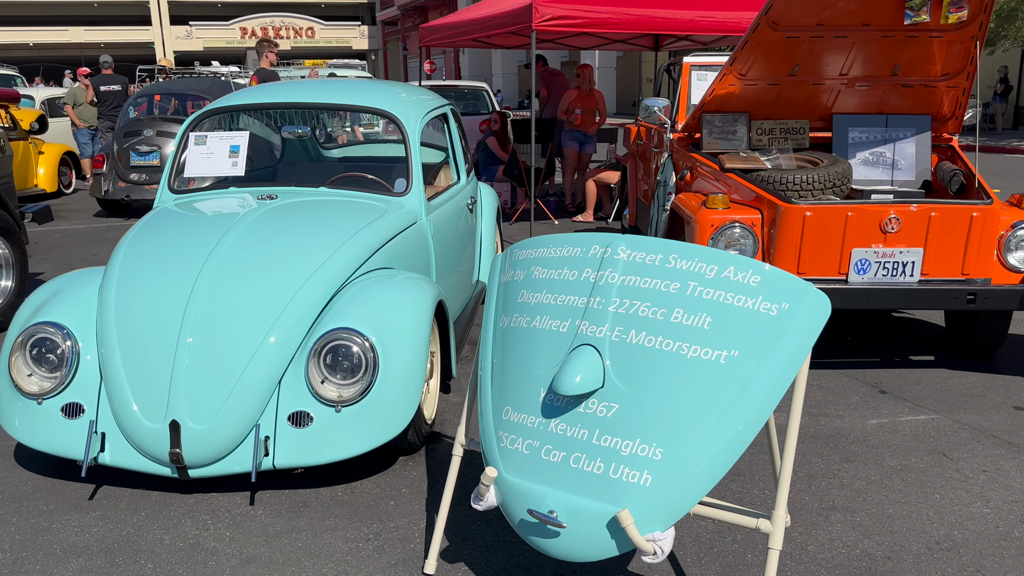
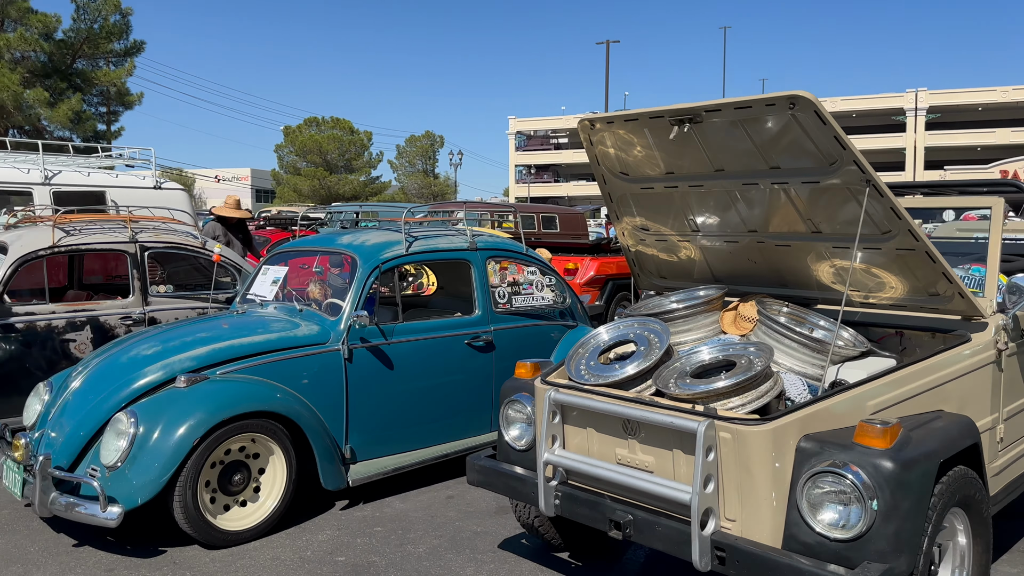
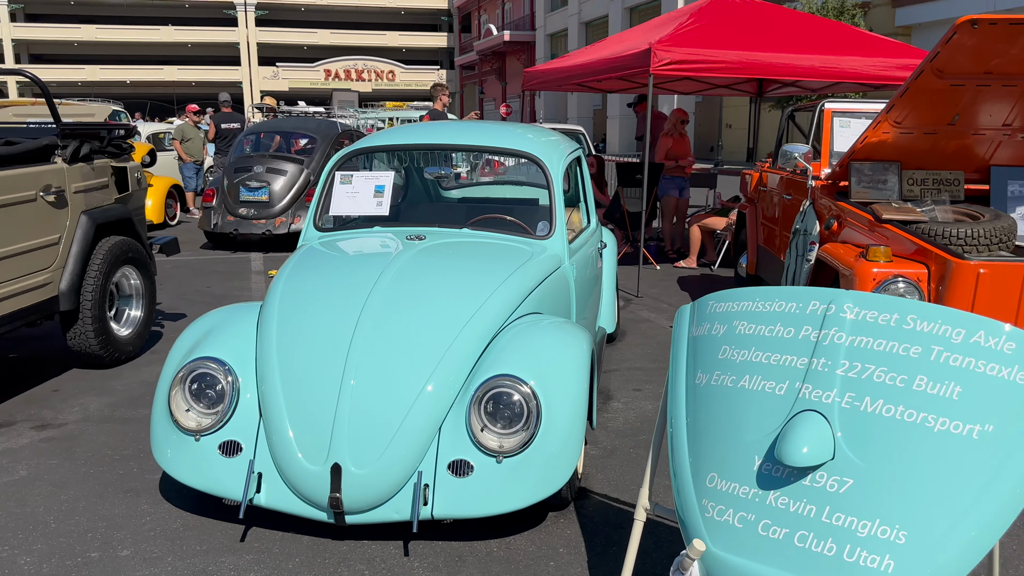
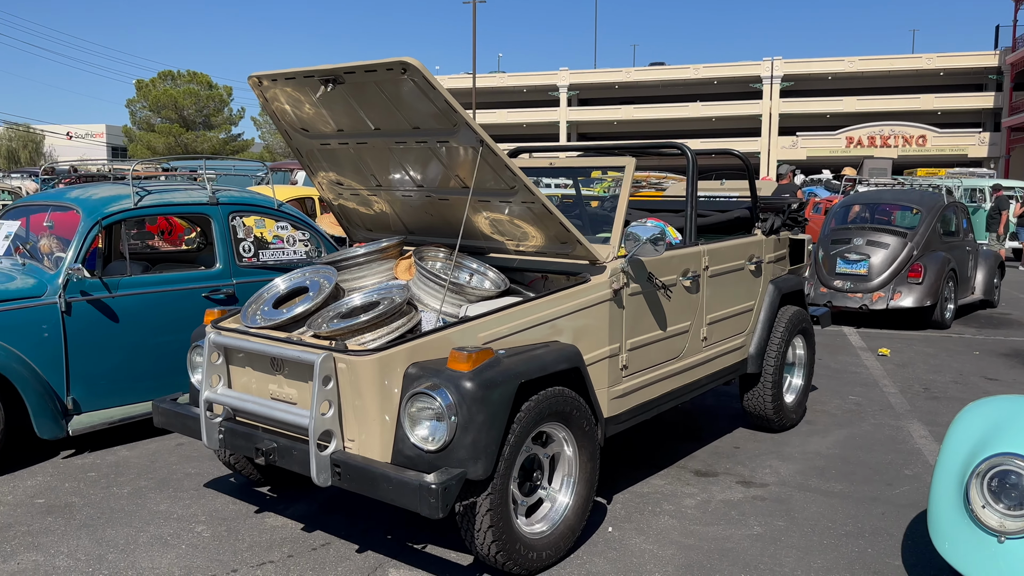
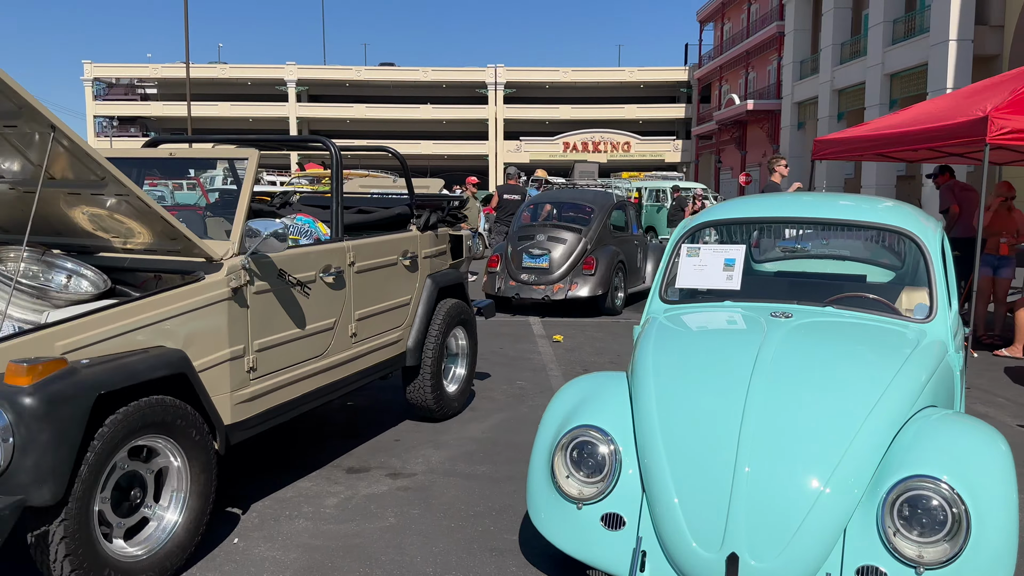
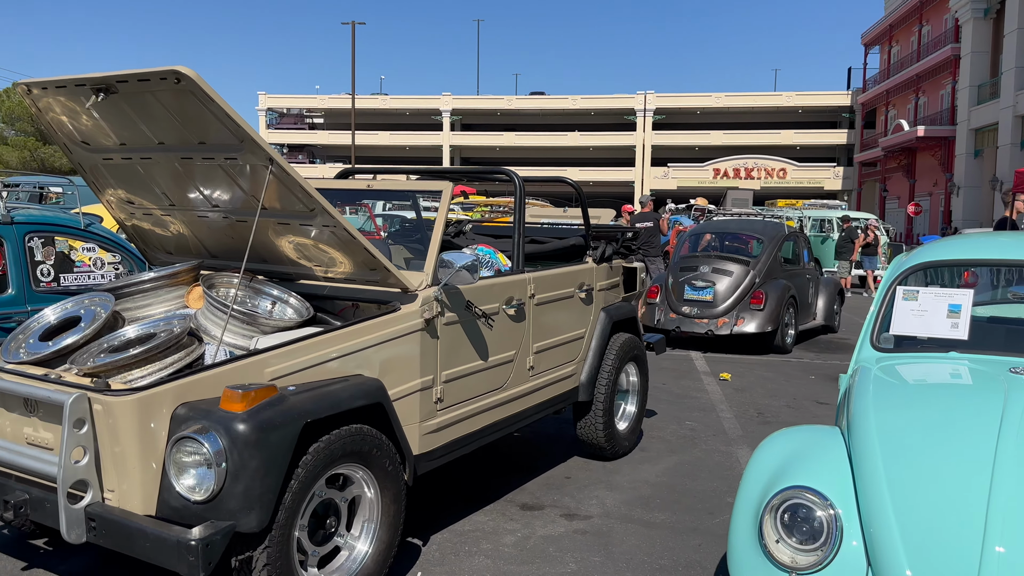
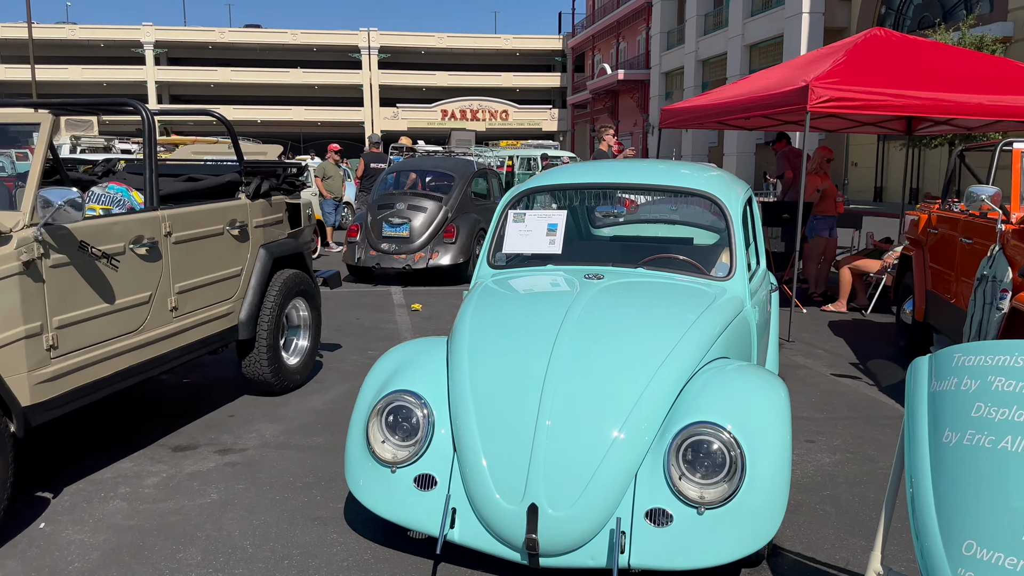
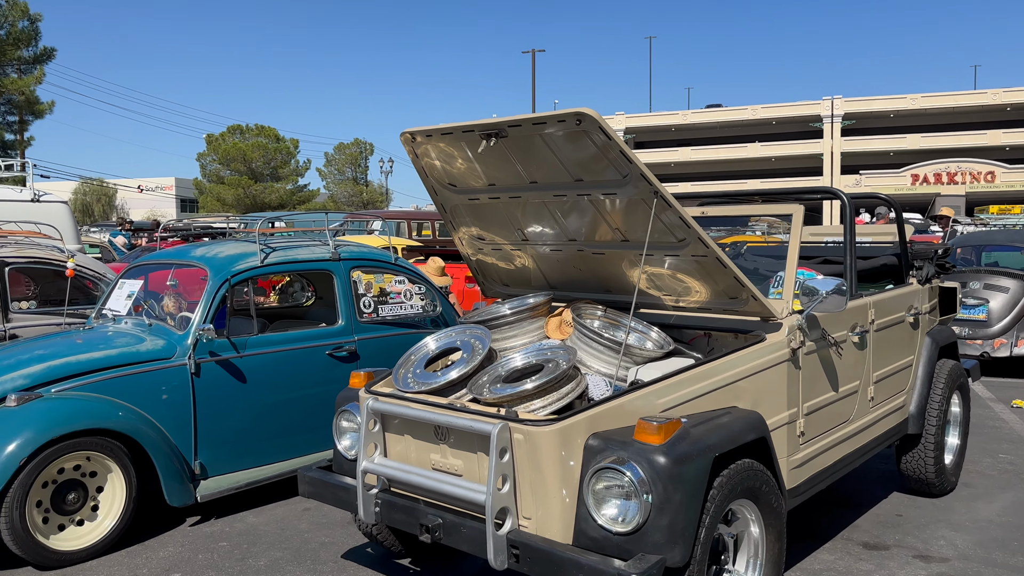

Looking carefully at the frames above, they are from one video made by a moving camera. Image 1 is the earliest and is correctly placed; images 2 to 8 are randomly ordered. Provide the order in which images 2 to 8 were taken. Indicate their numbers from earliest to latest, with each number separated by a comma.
3, 7, 5, 6, 4, 8, 2
